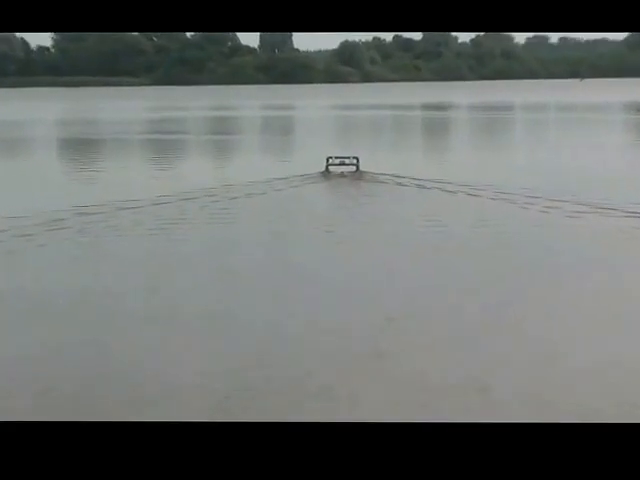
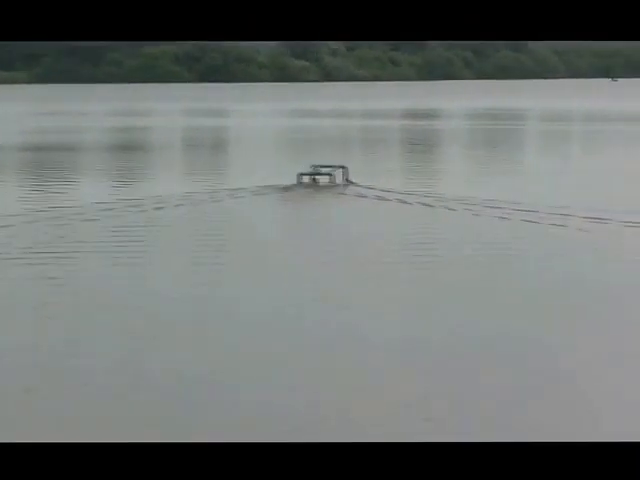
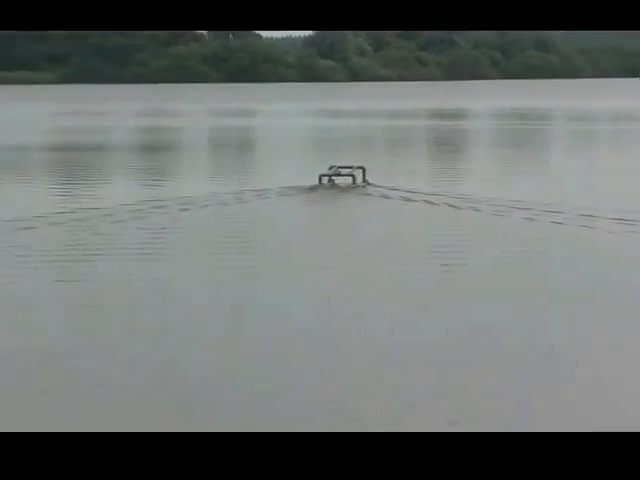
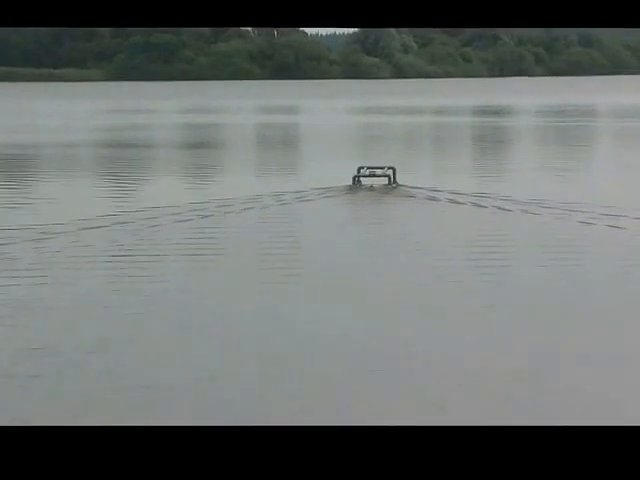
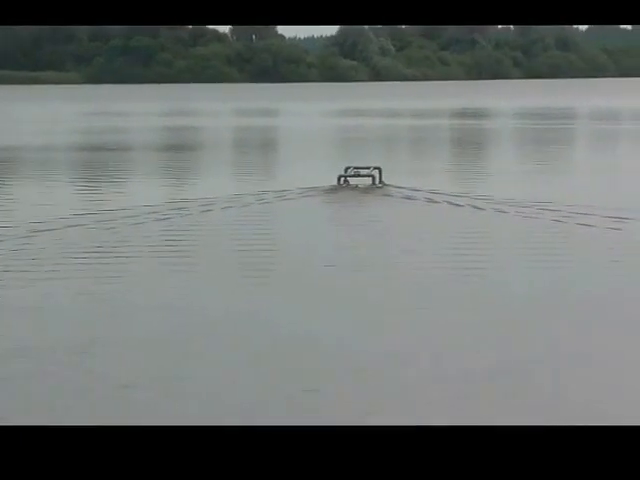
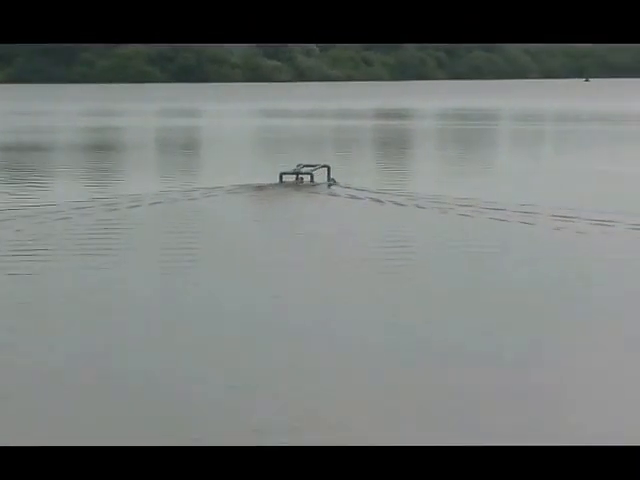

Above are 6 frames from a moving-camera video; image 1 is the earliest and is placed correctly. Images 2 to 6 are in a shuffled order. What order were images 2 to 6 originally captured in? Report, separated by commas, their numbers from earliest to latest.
4, 5, 3, 2, 6
